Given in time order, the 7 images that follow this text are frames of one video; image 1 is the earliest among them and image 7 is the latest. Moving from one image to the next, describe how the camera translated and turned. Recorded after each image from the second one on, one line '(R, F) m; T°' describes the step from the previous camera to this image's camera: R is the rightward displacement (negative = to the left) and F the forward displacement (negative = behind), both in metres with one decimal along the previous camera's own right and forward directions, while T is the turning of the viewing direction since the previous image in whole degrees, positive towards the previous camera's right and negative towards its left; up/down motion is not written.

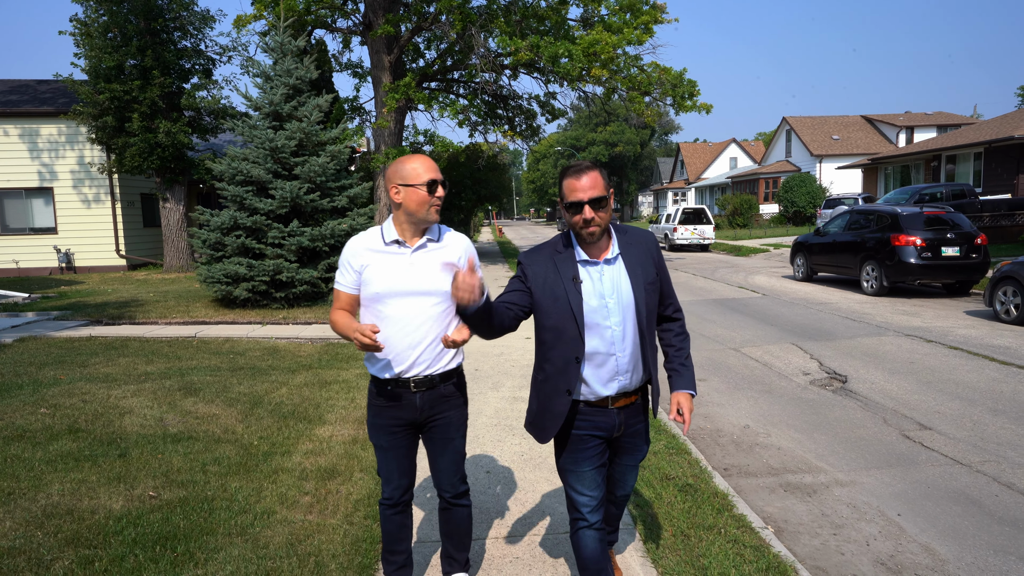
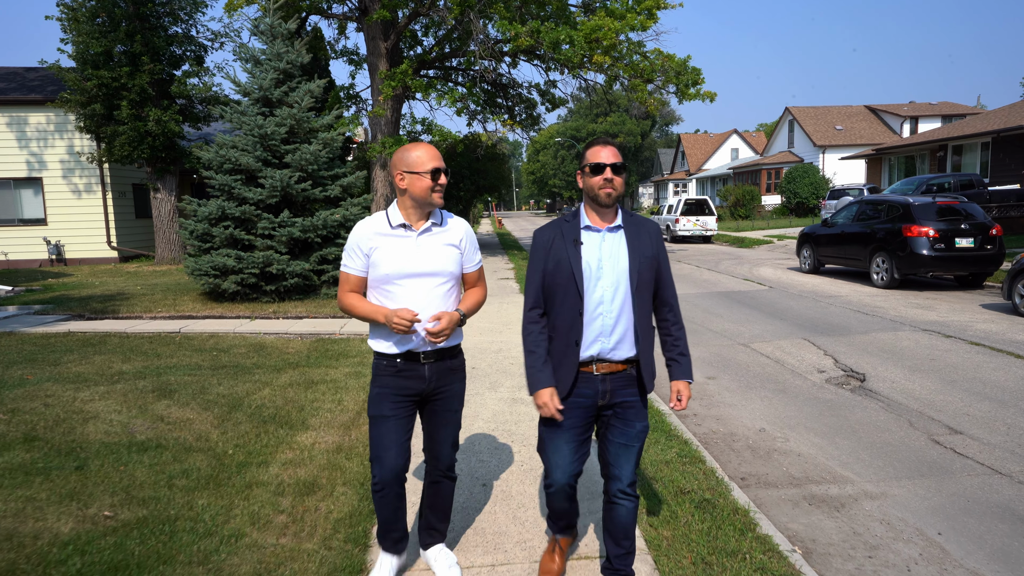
(0.0, +0.4) m; 0°
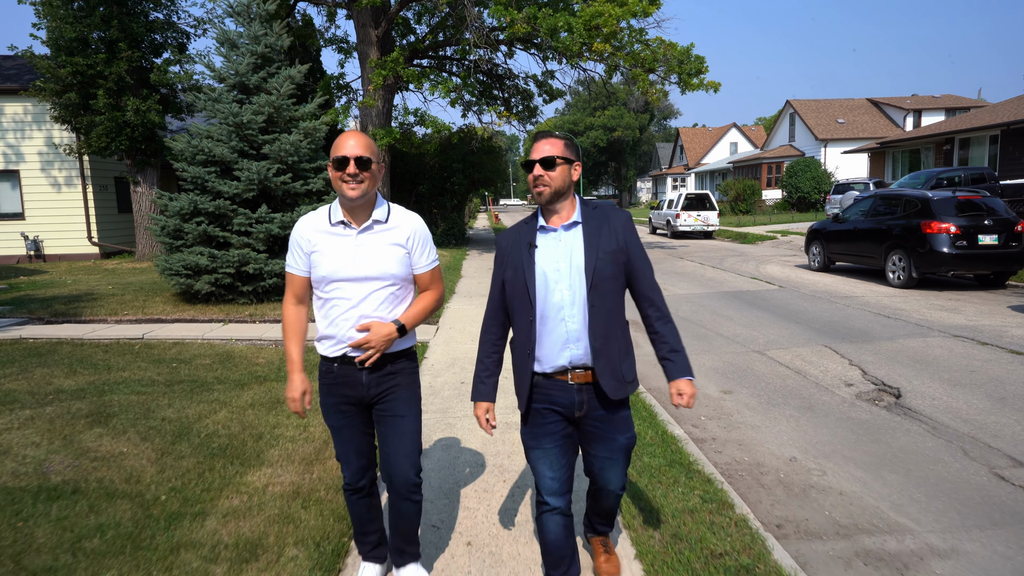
(0.0, +0.7) m; 0°
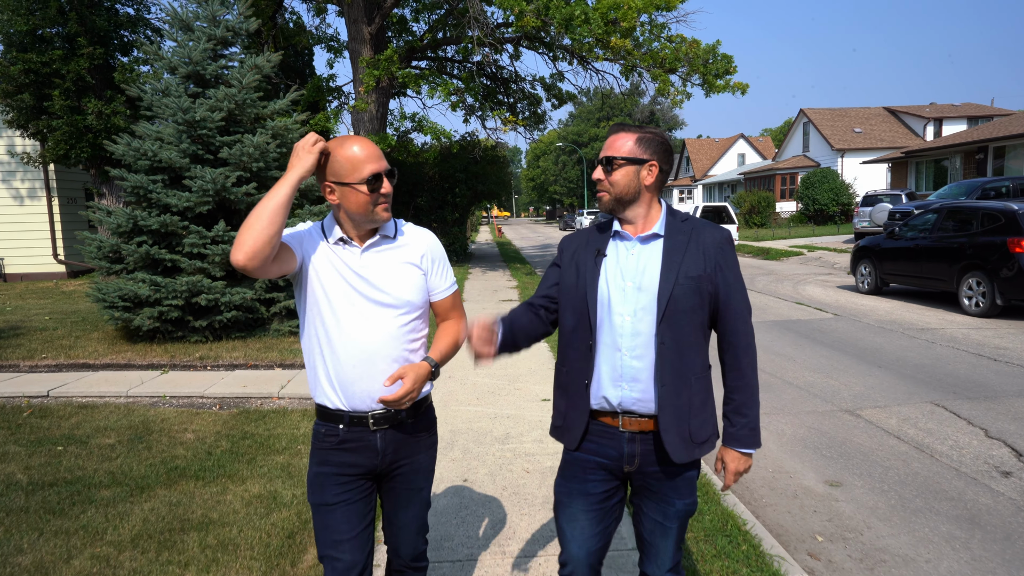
(-0.1, +1.8) m; 0°
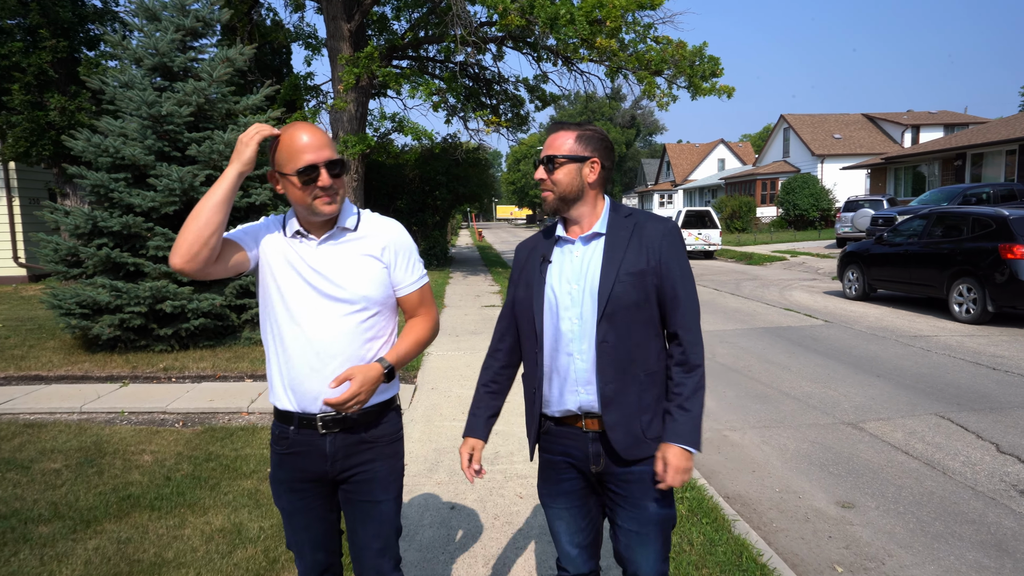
(-0.1, +0.4) m; +2°
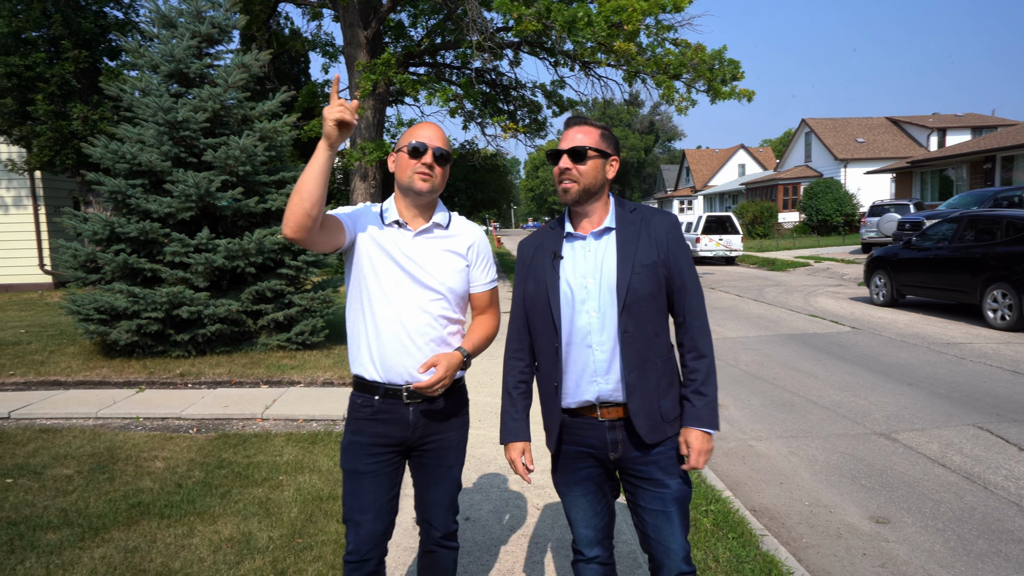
(0.0, +0.1) m; -2°
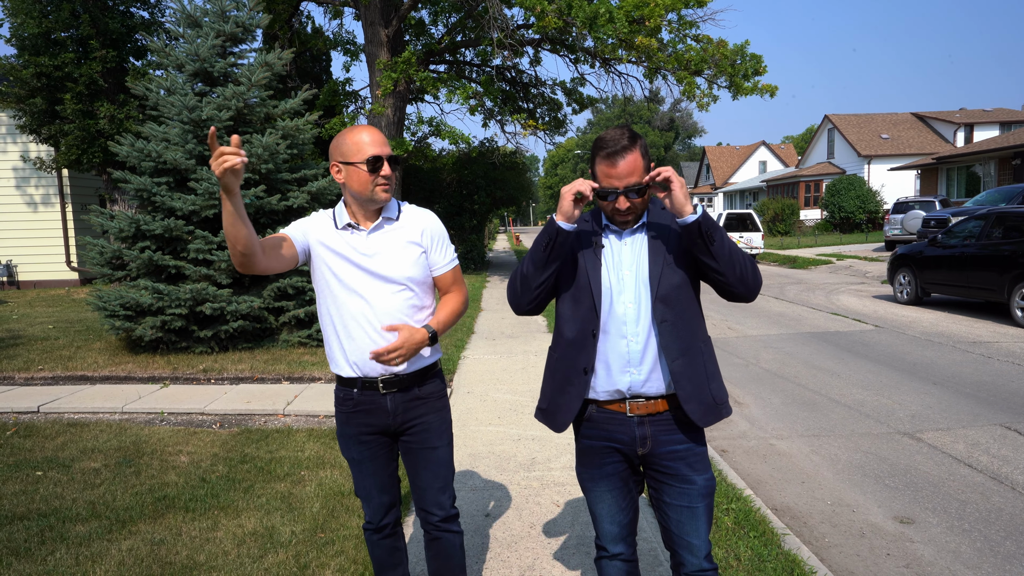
(0.0, 0.0) m; -2°
